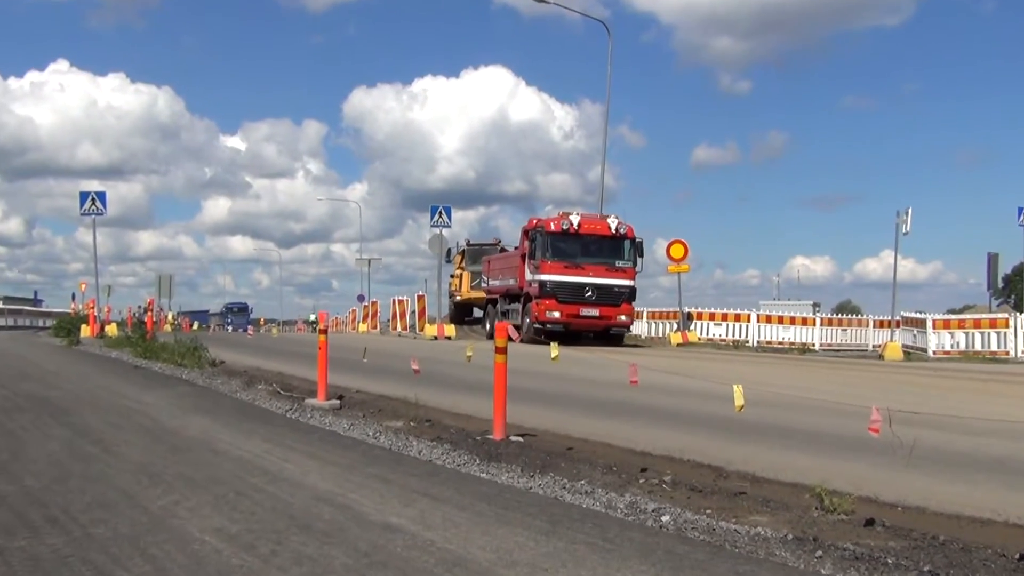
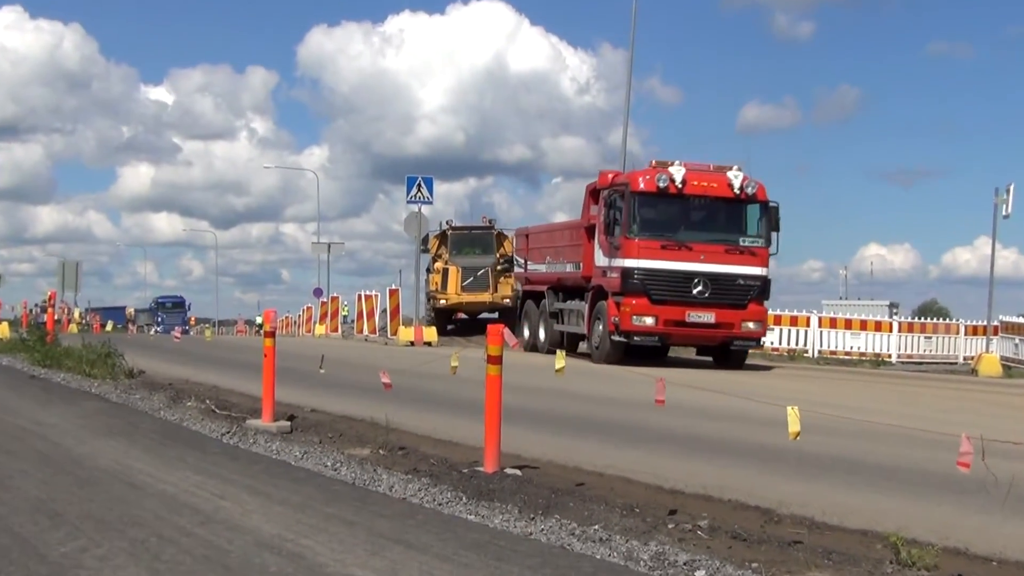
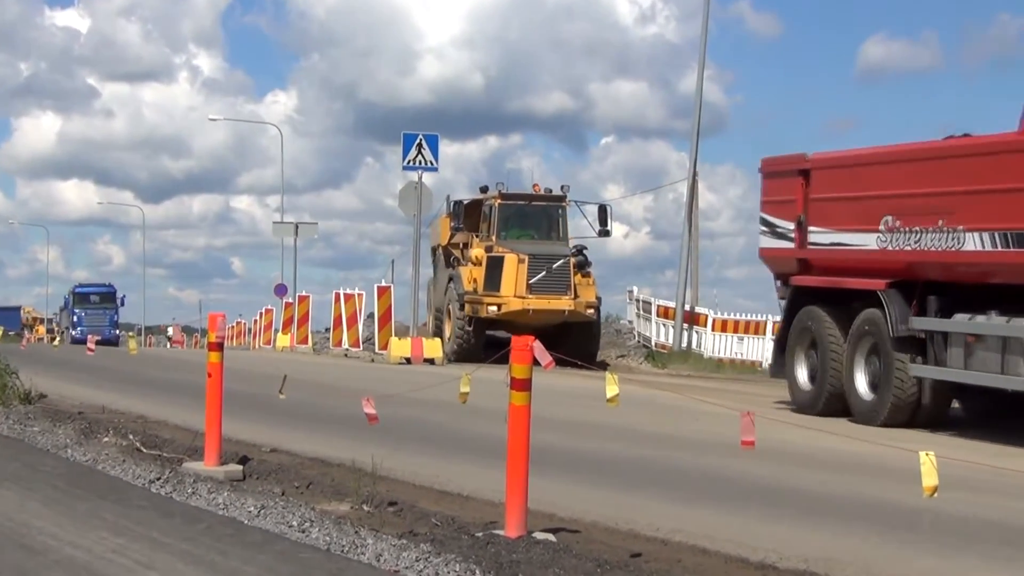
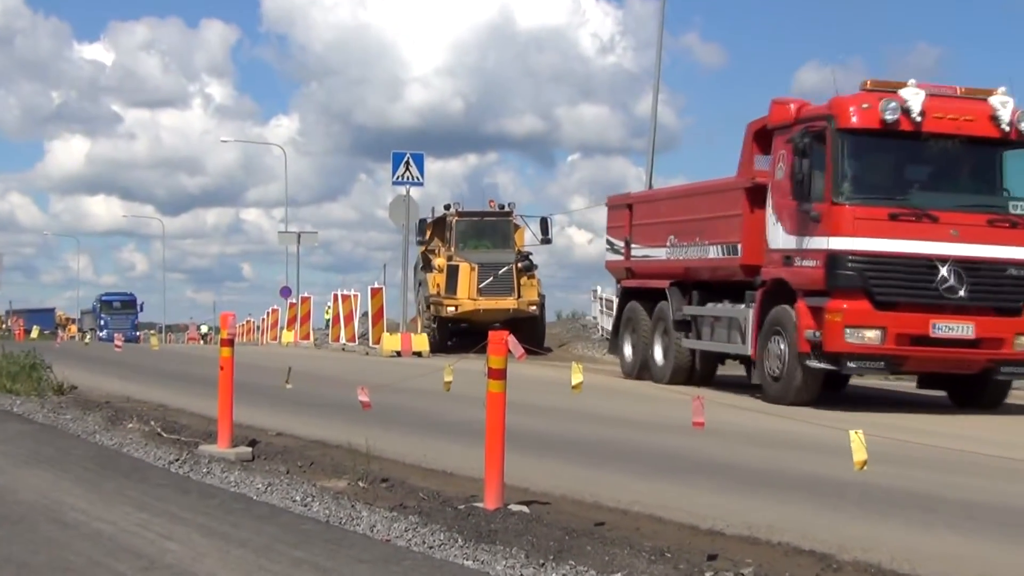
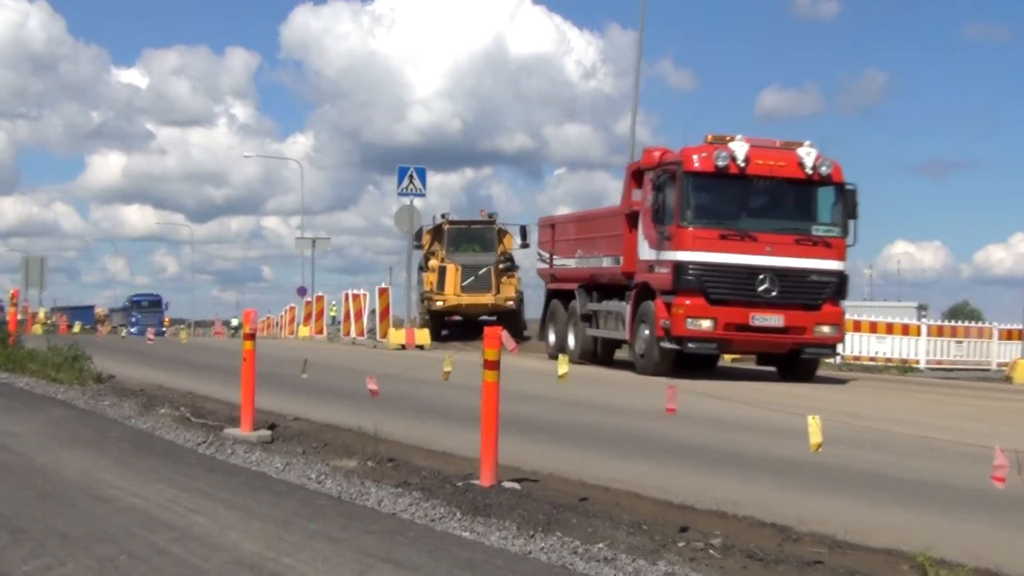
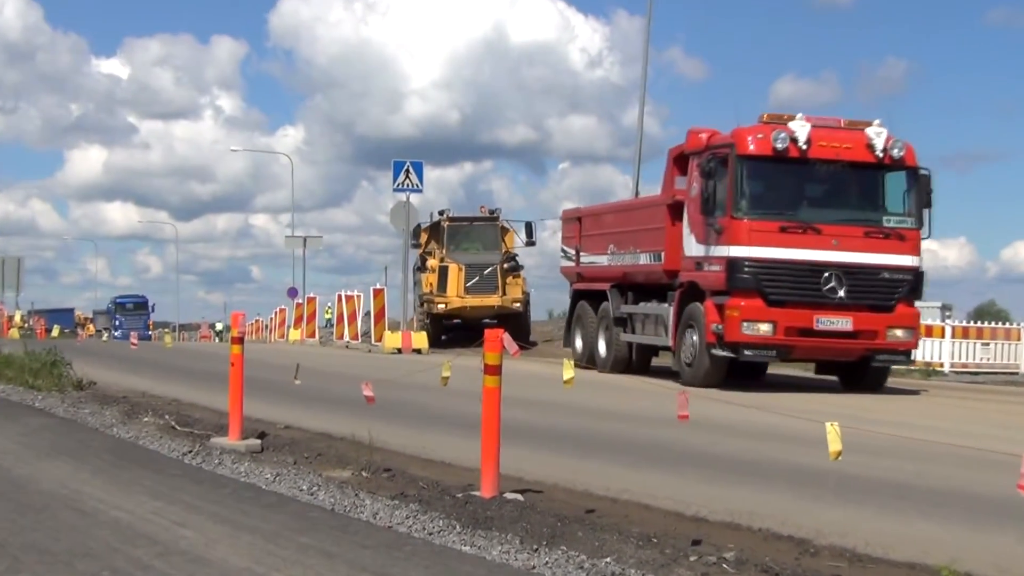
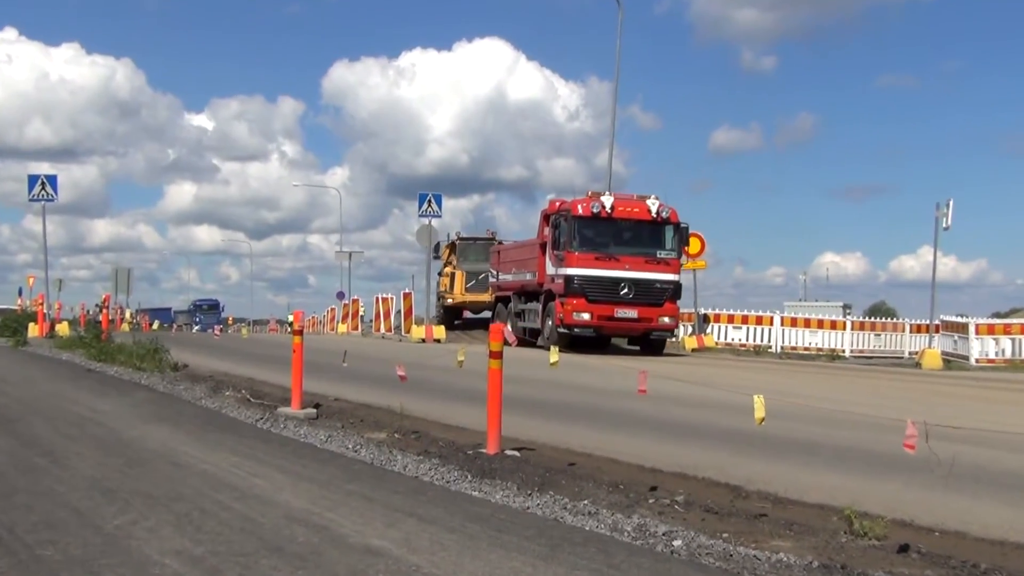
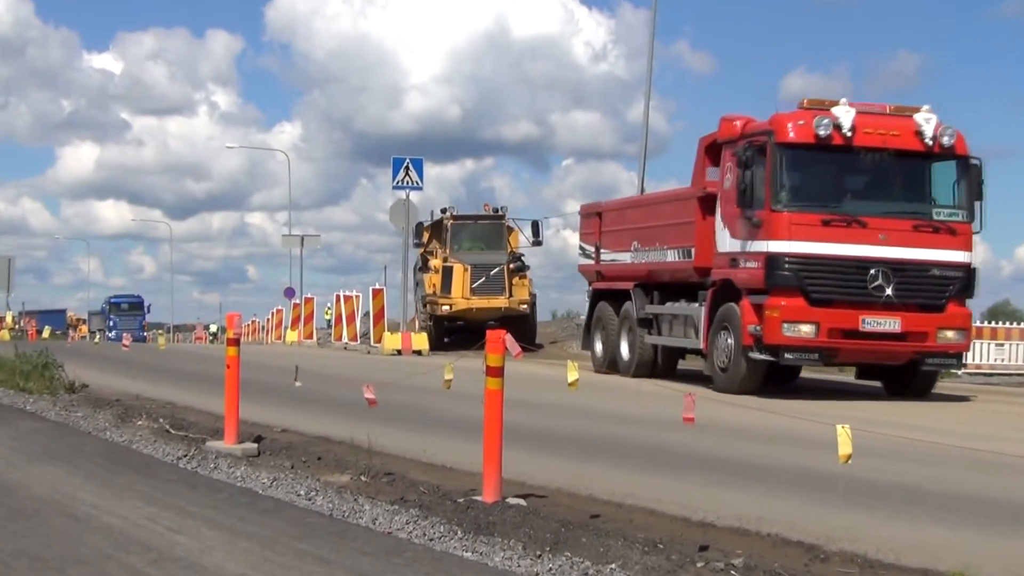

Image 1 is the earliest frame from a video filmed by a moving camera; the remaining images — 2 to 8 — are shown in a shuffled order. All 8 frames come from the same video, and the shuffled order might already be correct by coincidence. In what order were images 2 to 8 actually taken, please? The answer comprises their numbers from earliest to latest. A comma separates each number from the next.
7, 2, 5, 6, 8, 4, 3
